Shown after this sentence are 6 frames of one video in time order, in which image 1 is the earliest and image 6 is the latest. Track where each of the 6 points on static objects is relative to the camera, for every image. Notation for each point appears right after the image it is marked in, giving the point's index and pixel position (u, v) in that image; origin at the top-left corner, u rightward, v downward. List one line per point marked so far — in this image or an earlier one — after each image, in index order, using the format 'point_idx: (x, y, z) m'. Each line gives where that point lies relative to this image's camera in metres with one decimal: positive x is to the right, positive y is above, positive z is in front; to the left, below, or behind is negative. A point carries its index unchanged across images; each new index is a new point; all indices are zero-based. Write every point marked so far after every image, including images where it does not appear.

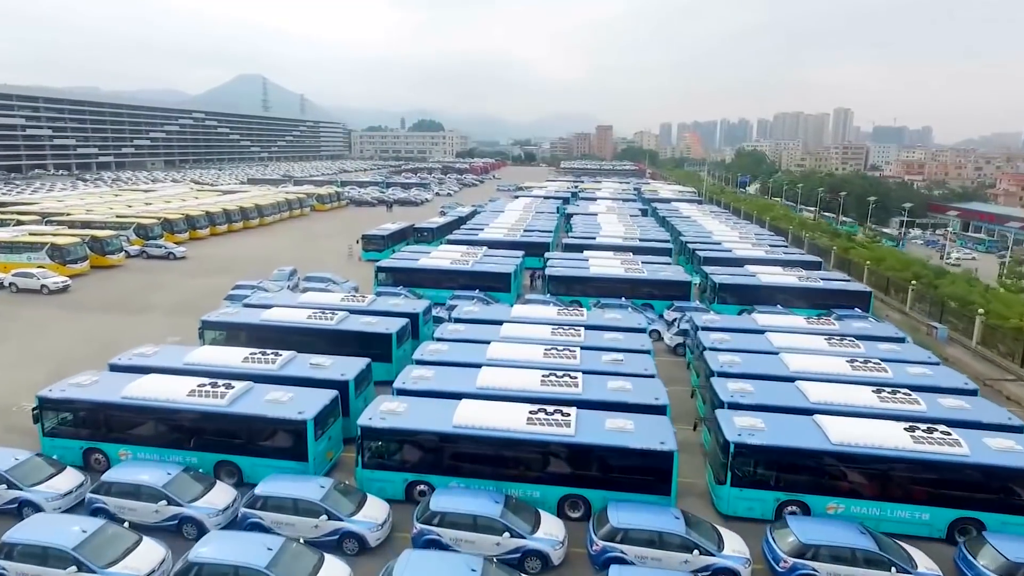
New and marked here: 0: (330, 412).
0: (-3.8, -2.6, +12.3) m
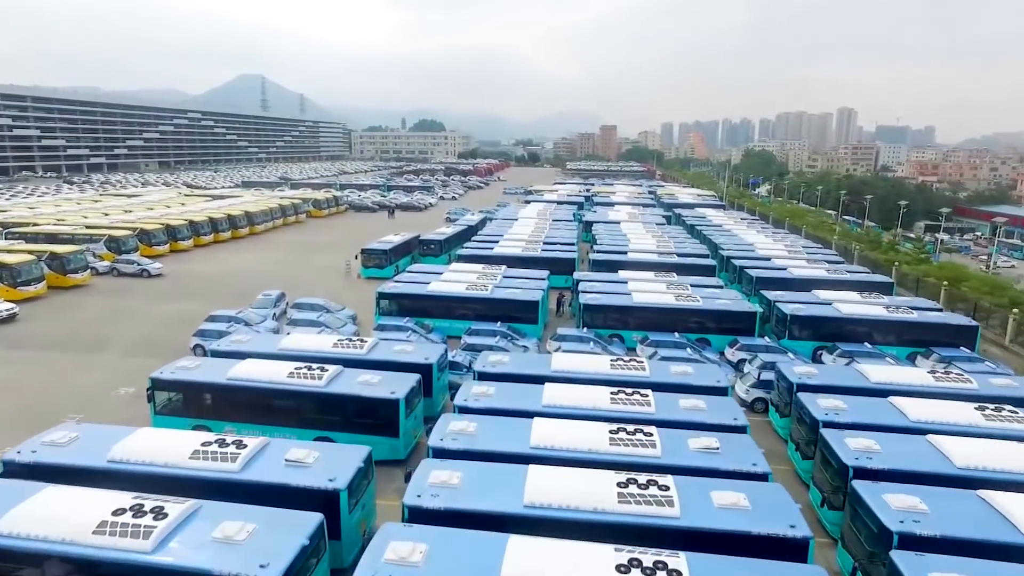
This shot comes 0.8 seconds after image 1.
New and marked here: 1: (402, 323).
0: (-2.8, -3.7, +8.3) m
1: (-3.7, -1.2, +19.8) m
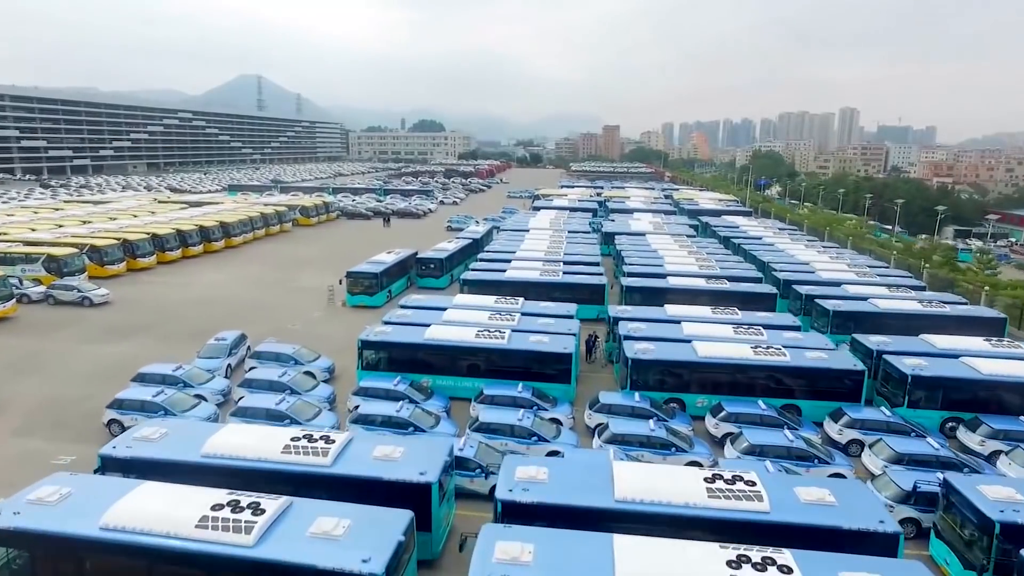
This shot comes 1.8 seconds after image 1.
0: (-2.2, -4.9, +3.4) m
1: (-3.0, -2.5, +14.9) m
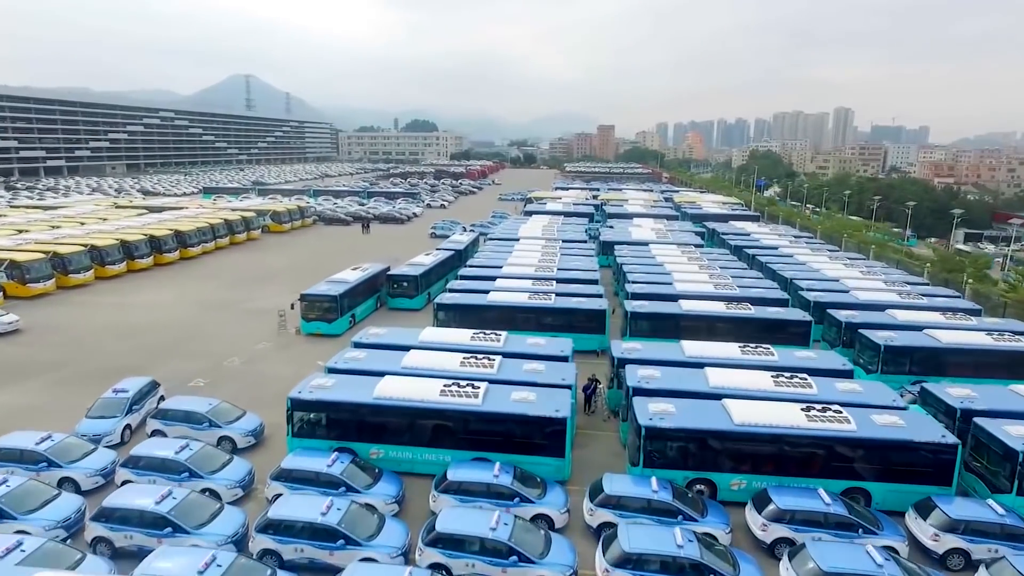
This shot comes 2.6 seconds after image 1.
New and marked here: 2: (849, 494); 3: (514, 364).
0: (-2.6, -5.8, -0.4) m
1: (-3.5, -3.3, +11.1) m
2: (+6.5, -4.0, +11.4) m
3: (0.0, -1.8, +14.3) m
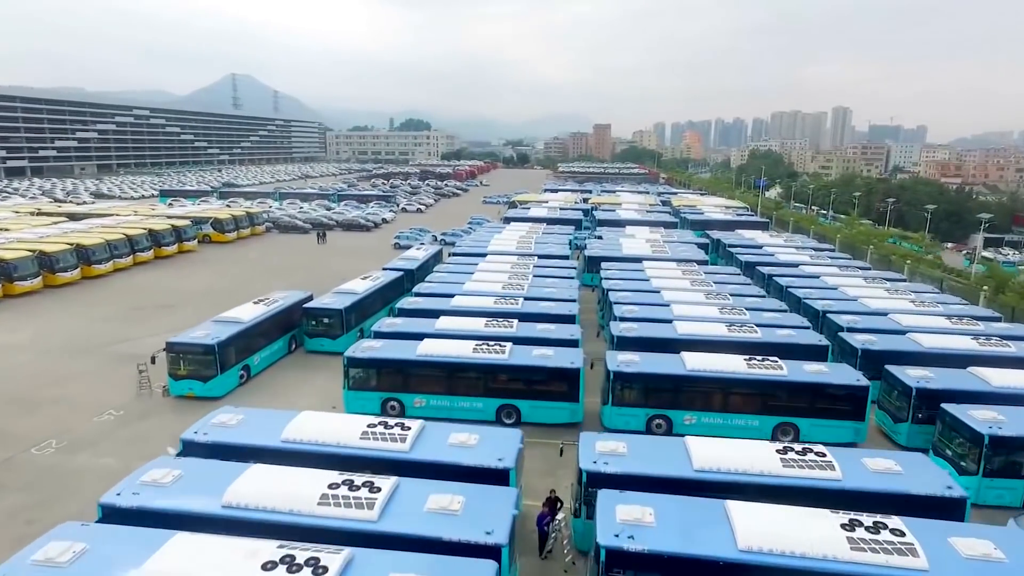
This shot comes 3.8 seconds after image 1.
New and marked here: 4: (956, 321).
0: (-4.0, -7.0, -5.9) m
1: (-5.0, -4.5, +5.5) m
2: (+5.1, -5.1, +5.9) m
3: (-1.5, -3.0, +8.8) m
4: (+13.6, -1.1, +18.0) m
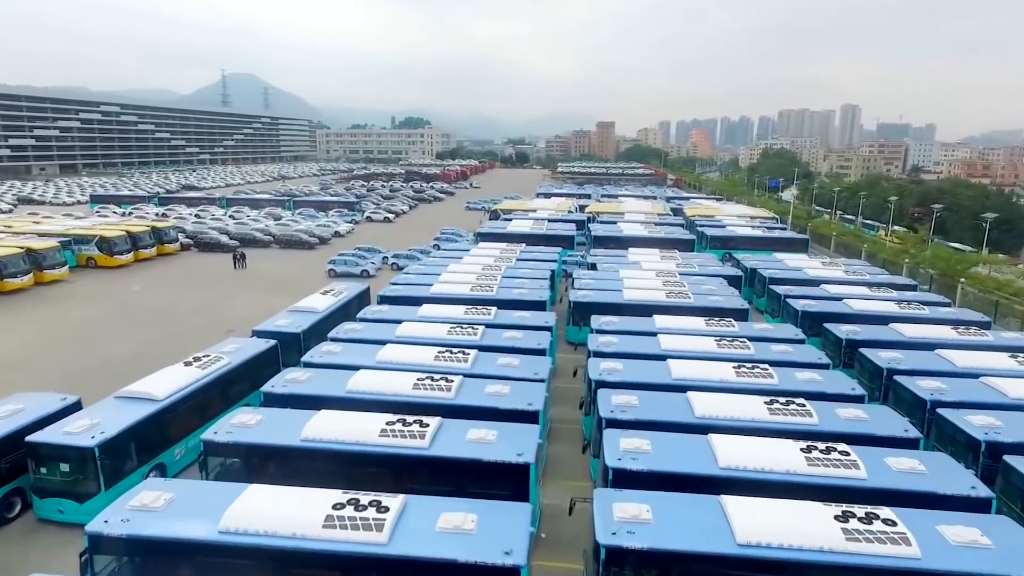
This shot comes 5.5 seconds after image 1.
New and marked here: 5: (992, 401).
0: (-5.9, -9.1, -14.7) m
1: (-6.8, -6.6, -3.2) m
2: (+3.3, -7.2, -3.0) m
3: (-3.3, -5.1, -0.1) m
4: (+11.9, -3.1, +9.1) m
5: (+10.0, -2.3, +12.4) m
